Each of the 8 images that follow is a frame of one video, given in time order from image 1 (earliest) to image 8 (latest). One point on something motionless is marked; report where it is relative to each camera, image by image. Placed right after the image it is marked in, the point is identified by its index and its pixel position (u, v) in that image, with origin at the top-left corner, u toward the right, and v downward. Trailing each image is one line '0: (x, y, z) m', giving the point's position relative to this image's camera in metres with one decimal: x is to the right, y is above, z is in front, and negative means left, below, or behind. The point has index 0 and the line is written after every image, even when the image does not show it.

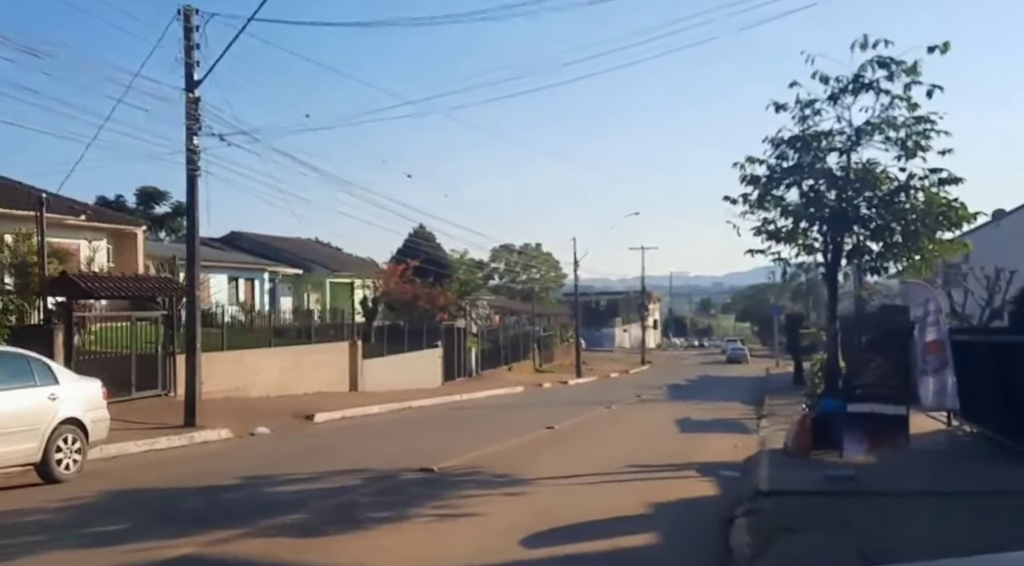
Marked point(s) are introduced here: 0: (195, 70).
0: (-6.3, +4.2, +17.4) m
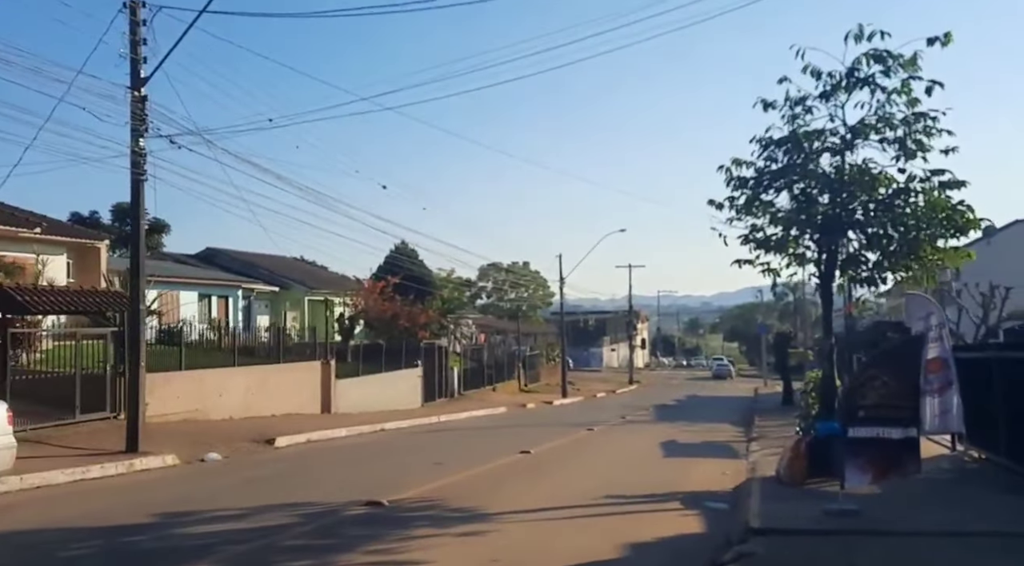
0: (-6.8, +4.0, +16.2) m
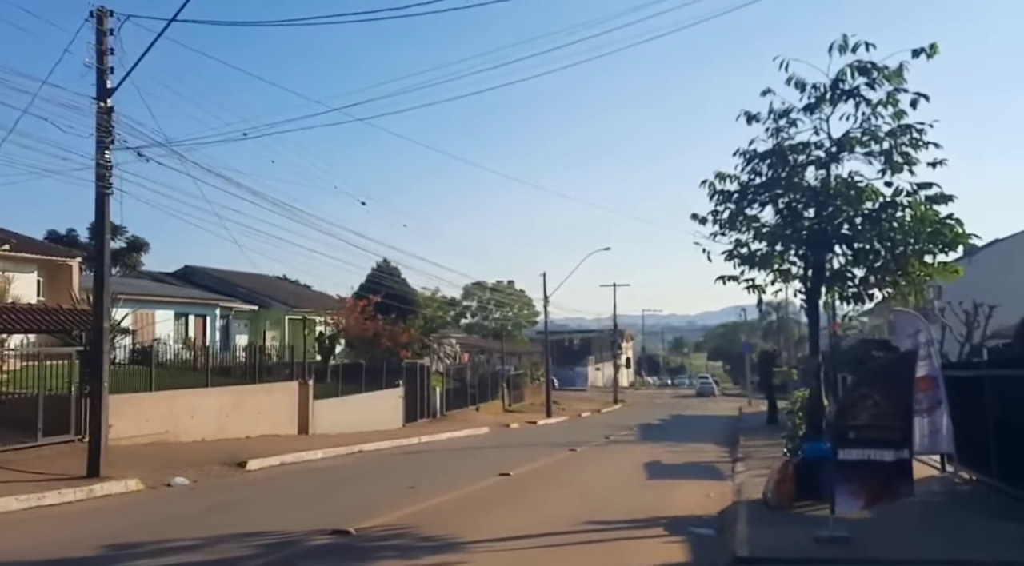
0: (-7.2, +3.7, +15.7) m
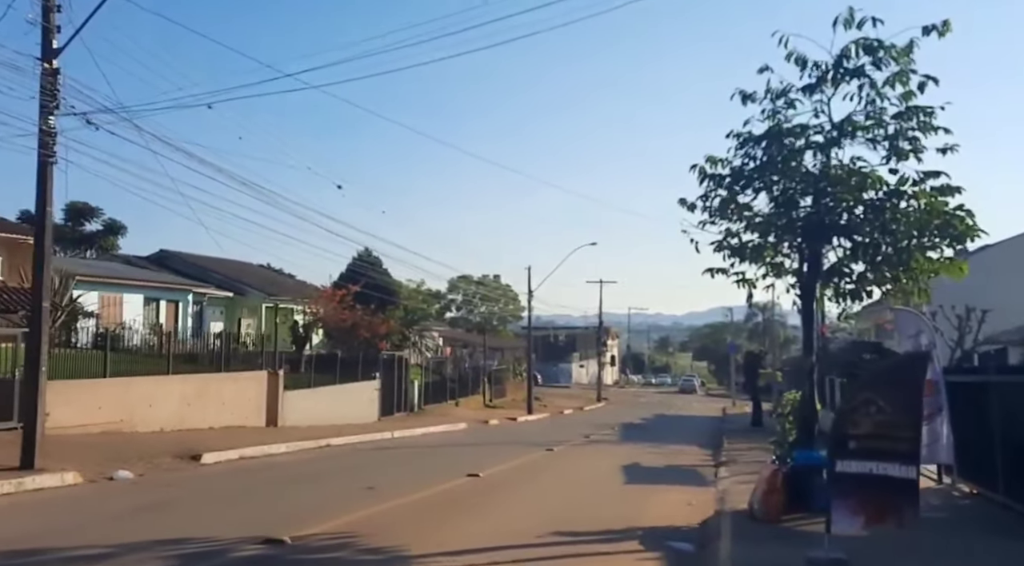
0: (-7.6, +4.1, +14.5) m
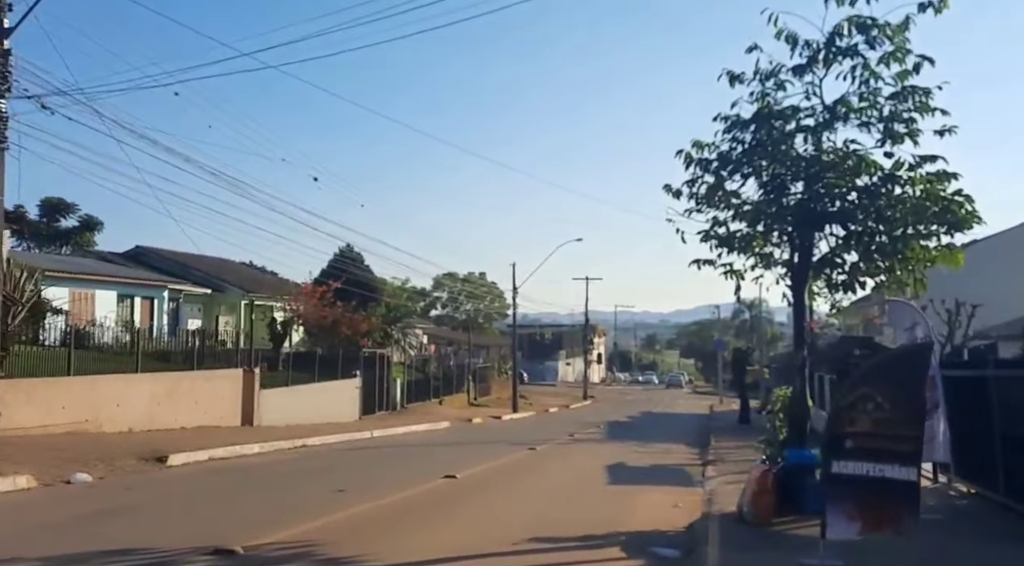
0: (-7.9, +4.2, +13.7) m
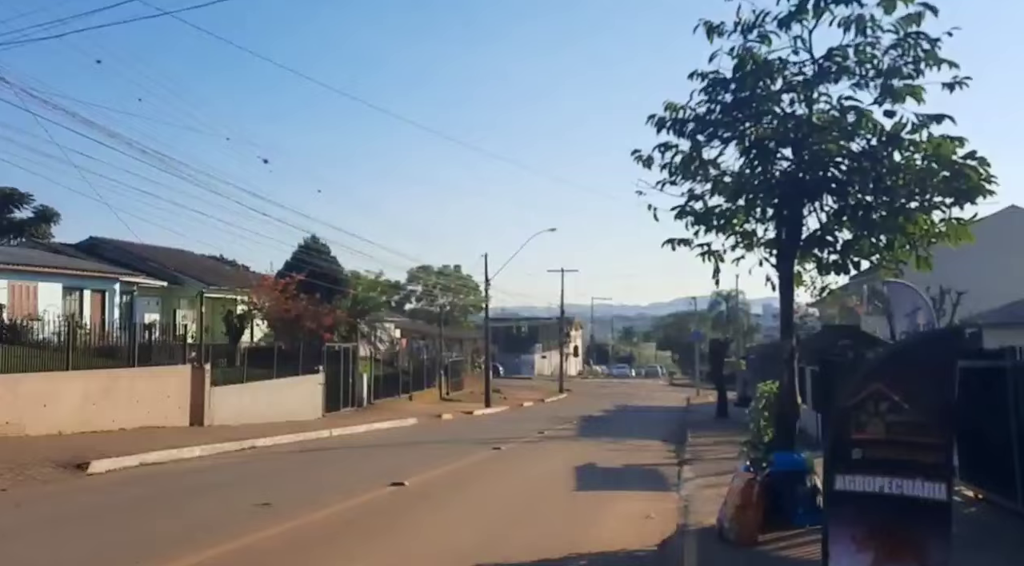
0: (-8.6, +4.4, +12.0) m
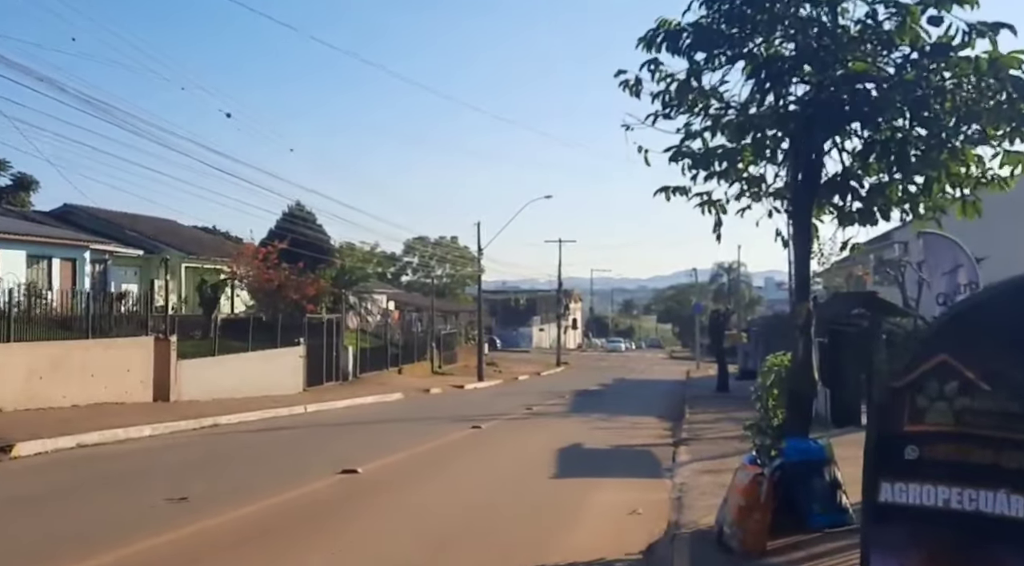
0: (-9.0, +4.9, +10.0) m
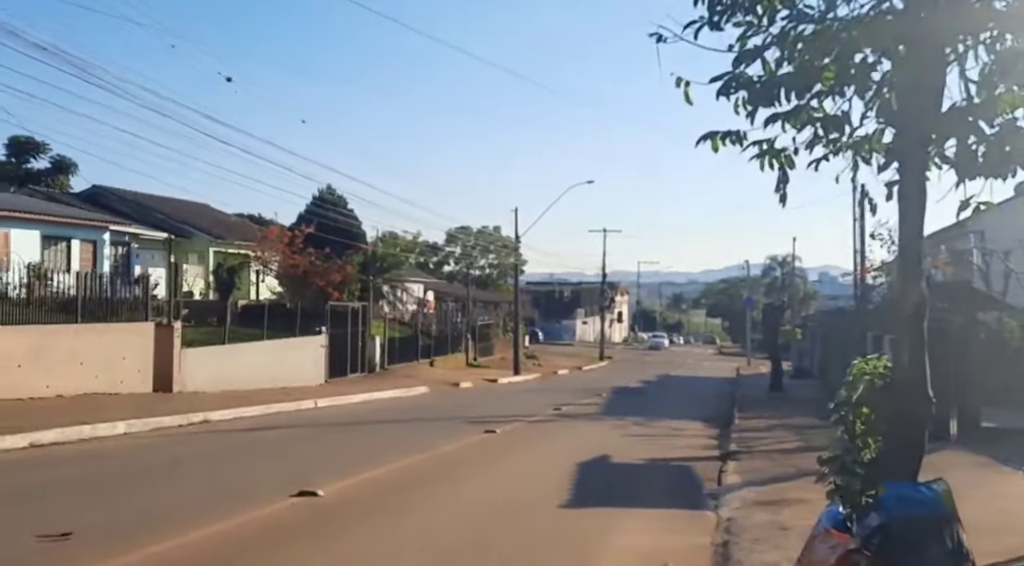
0: (-9.0, +5.2, +8.1) m
